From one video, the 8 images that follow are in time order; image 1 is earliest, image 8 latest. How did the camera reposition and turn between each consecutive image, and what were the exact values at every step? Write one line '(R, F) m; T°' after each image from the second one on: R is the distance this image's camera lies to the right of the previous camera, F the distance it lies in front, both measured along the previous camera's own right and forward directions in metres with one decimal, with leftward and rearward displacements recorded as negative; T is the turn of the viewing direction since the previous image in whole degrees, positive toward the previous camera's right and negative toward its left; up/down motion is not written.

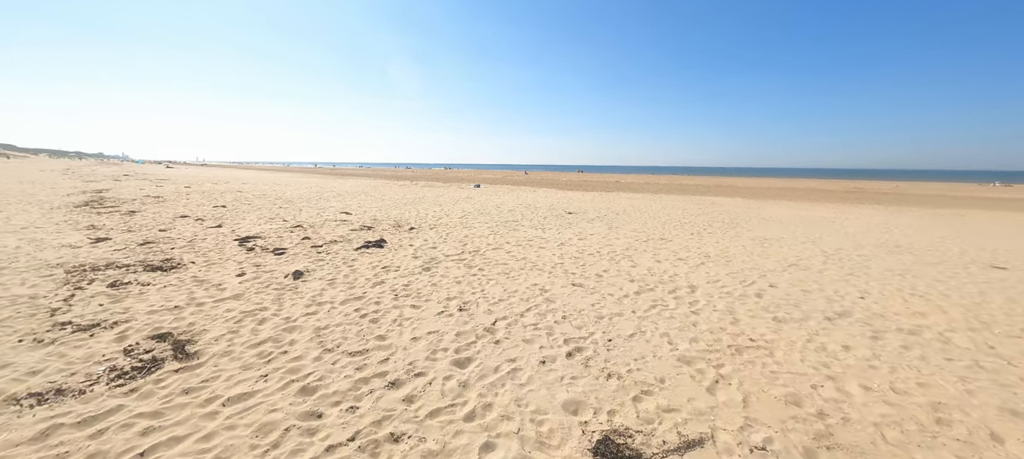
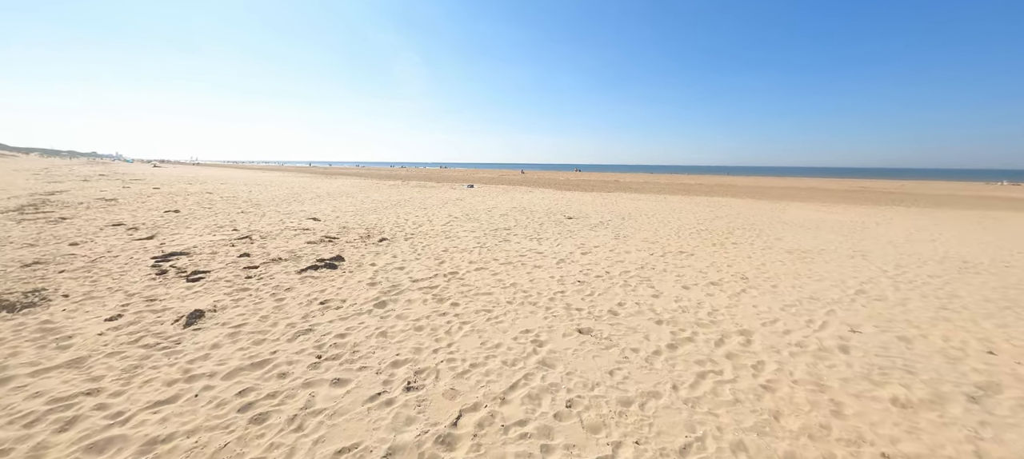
(+0.2, +1.5) m; 0°
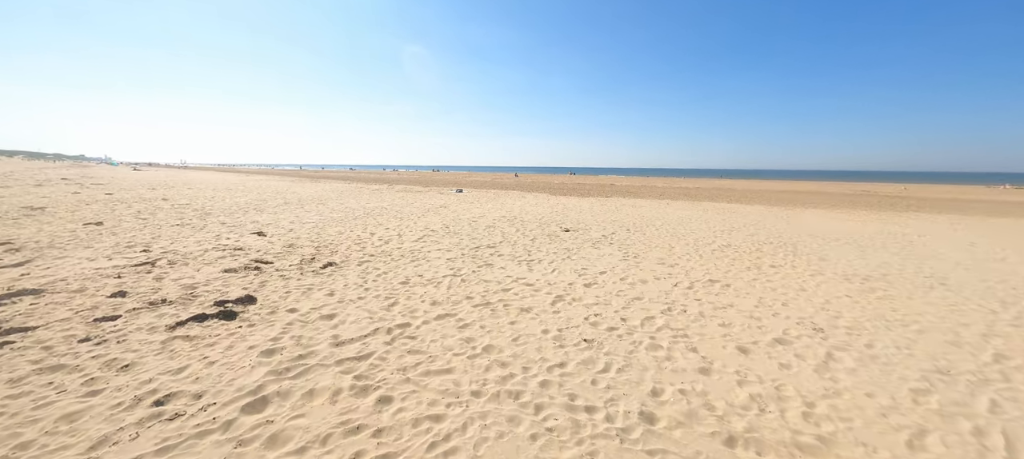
(+0.2, +1.7) m; +1°
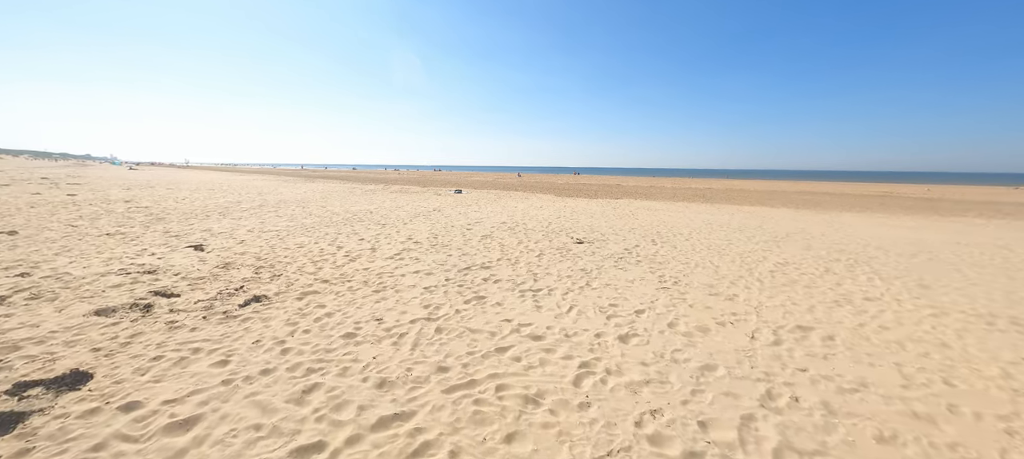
(0.0, +1.8) m; 0°
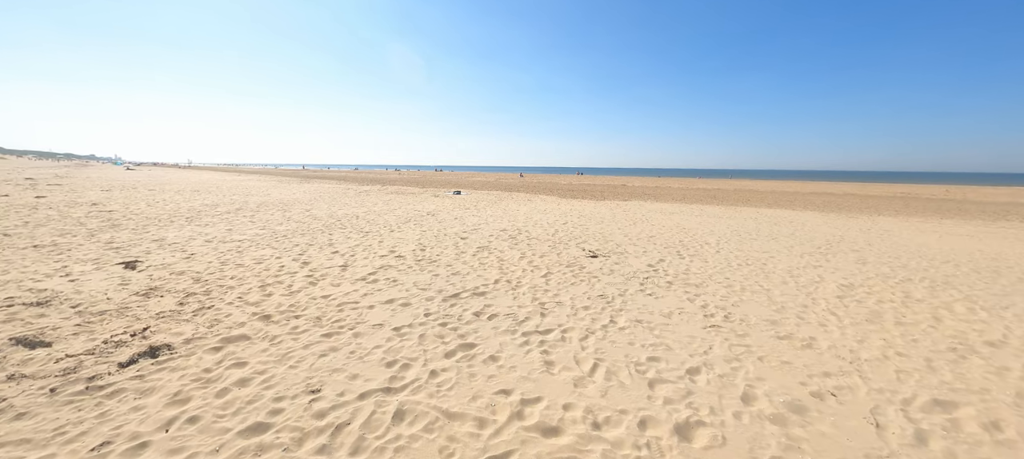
(0.0, +1.3) m; 0°
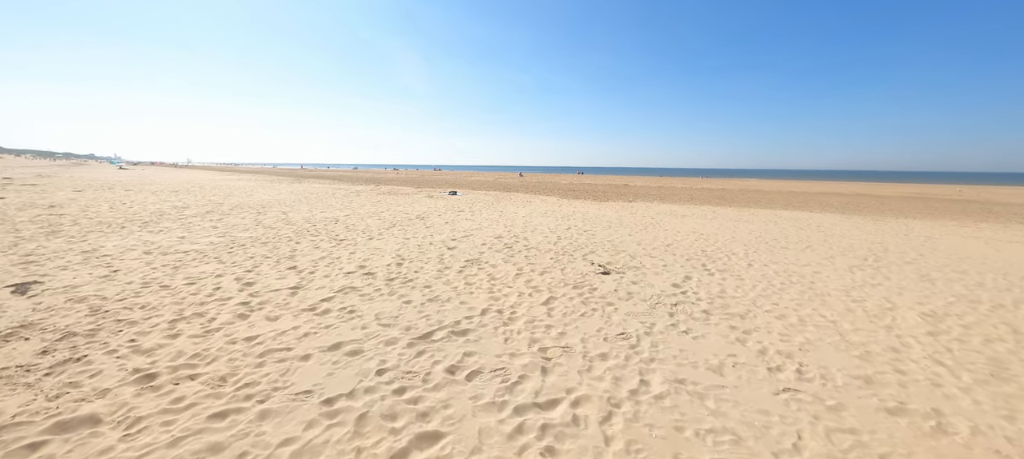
(+0.1, +1.2) m; 0°
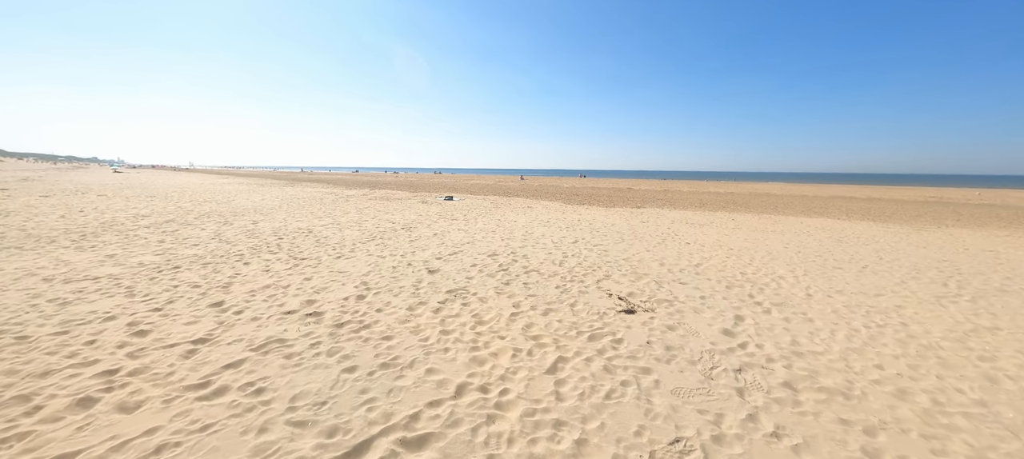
(+0.1, +1.4) m; 0°
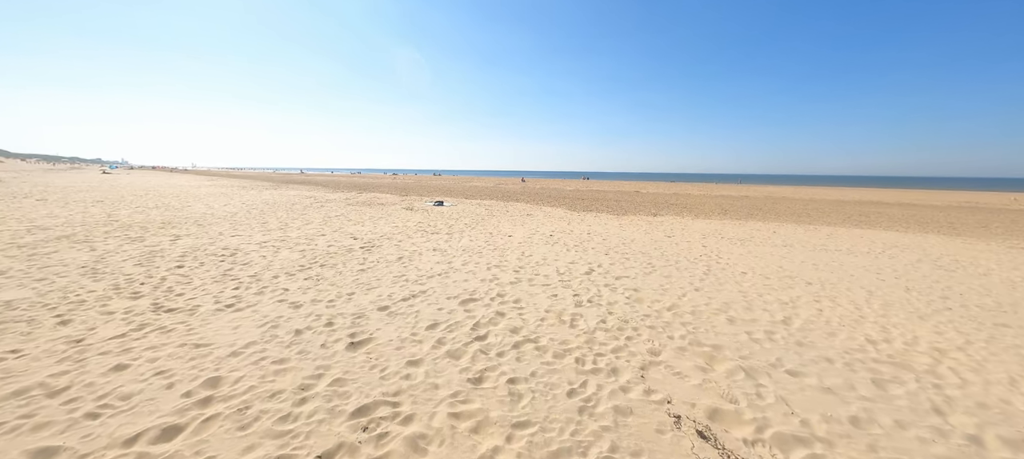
(+0.2, +2.4) m; 0°
